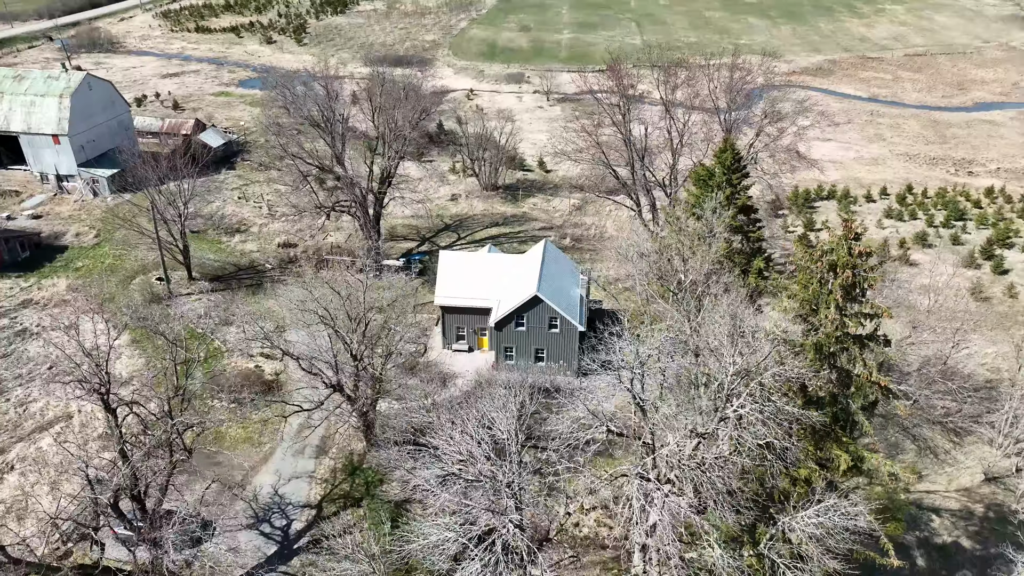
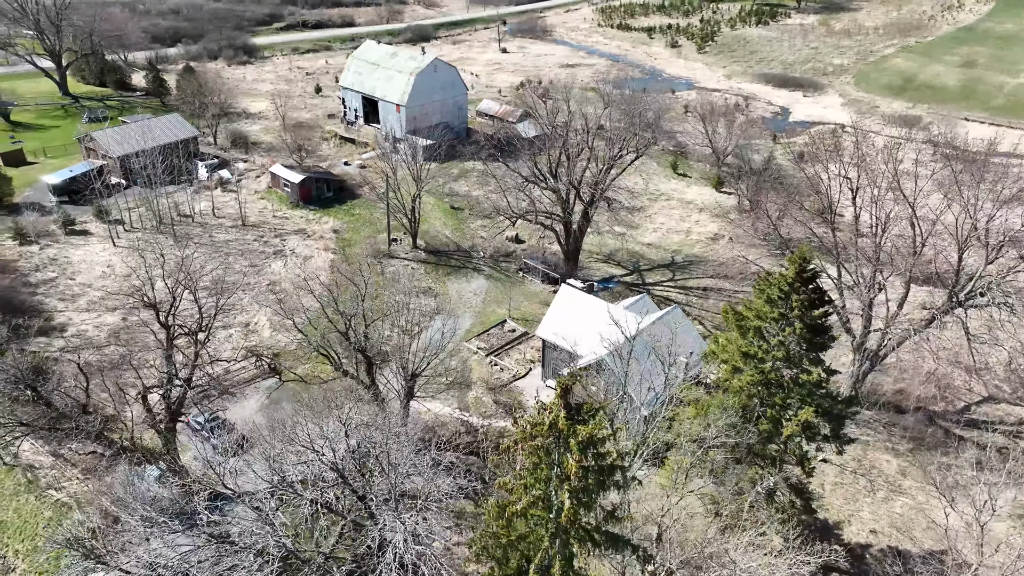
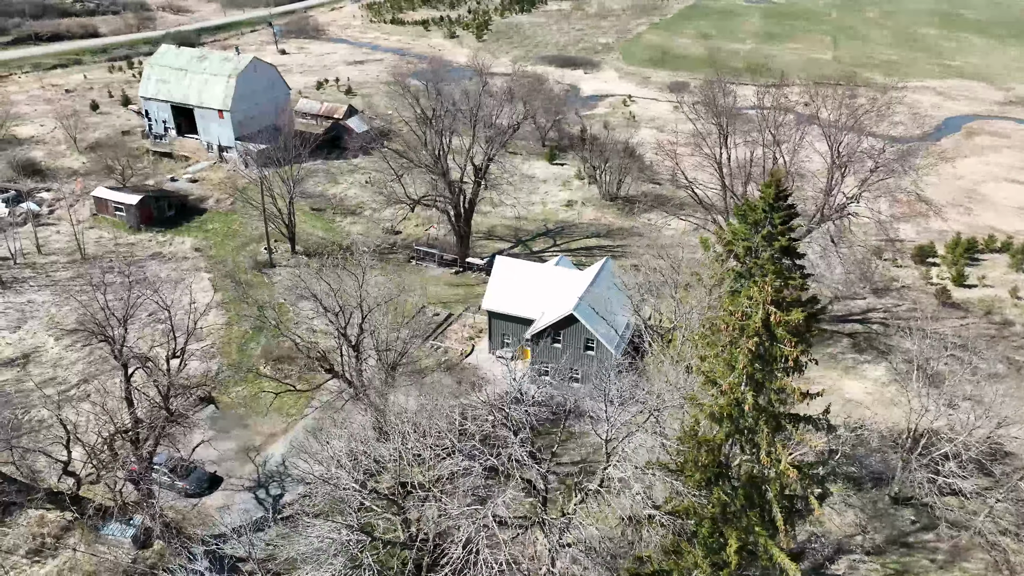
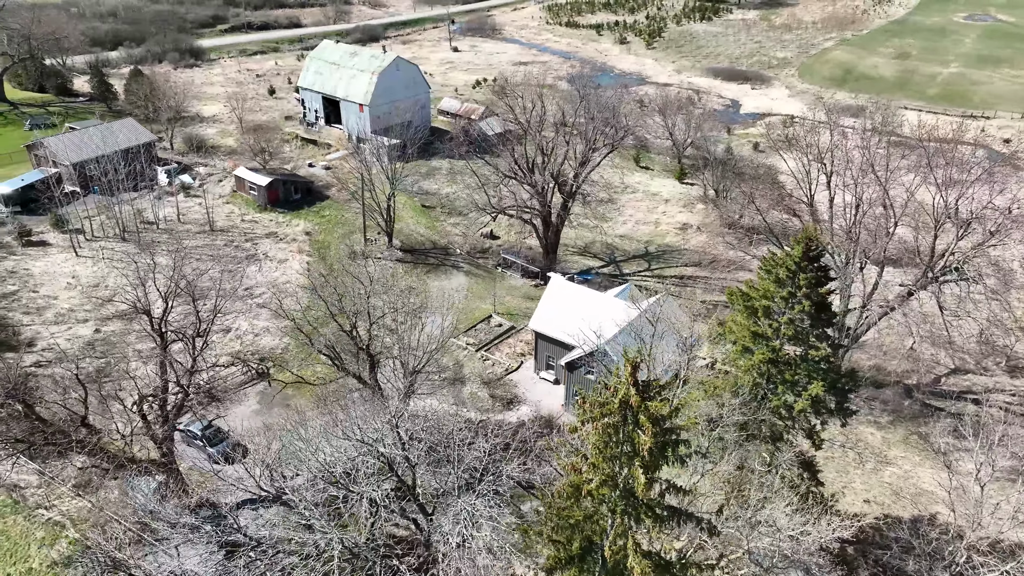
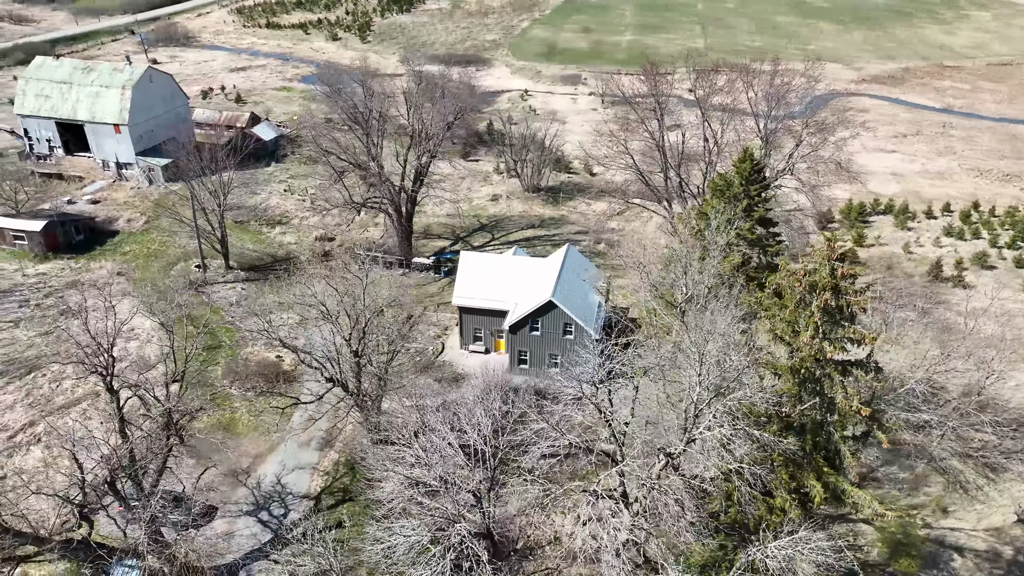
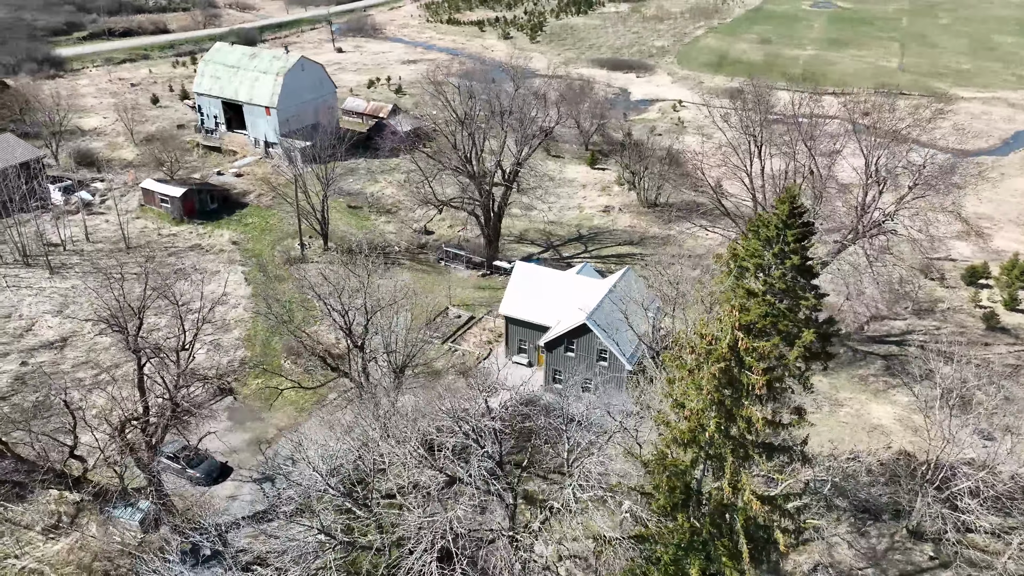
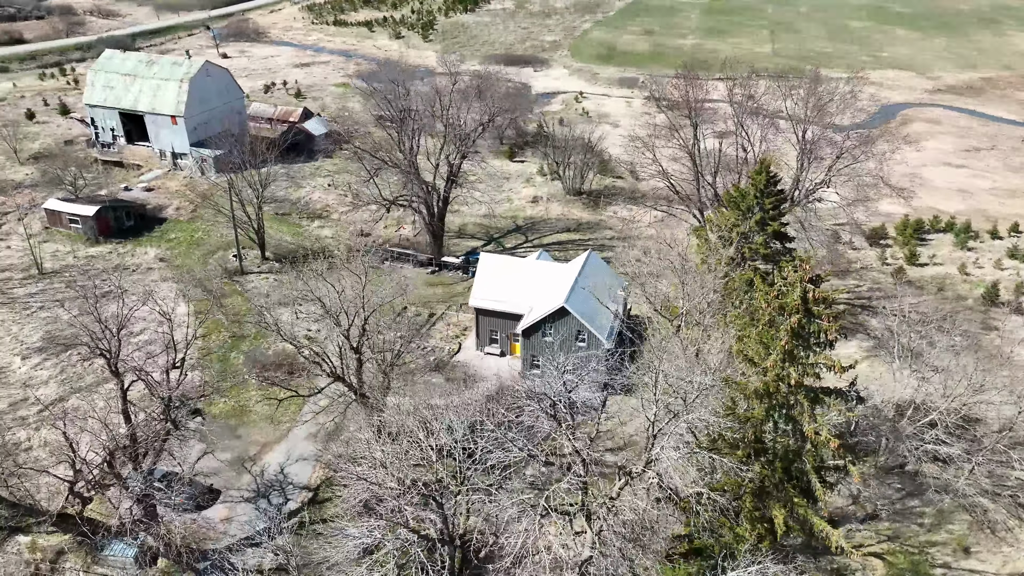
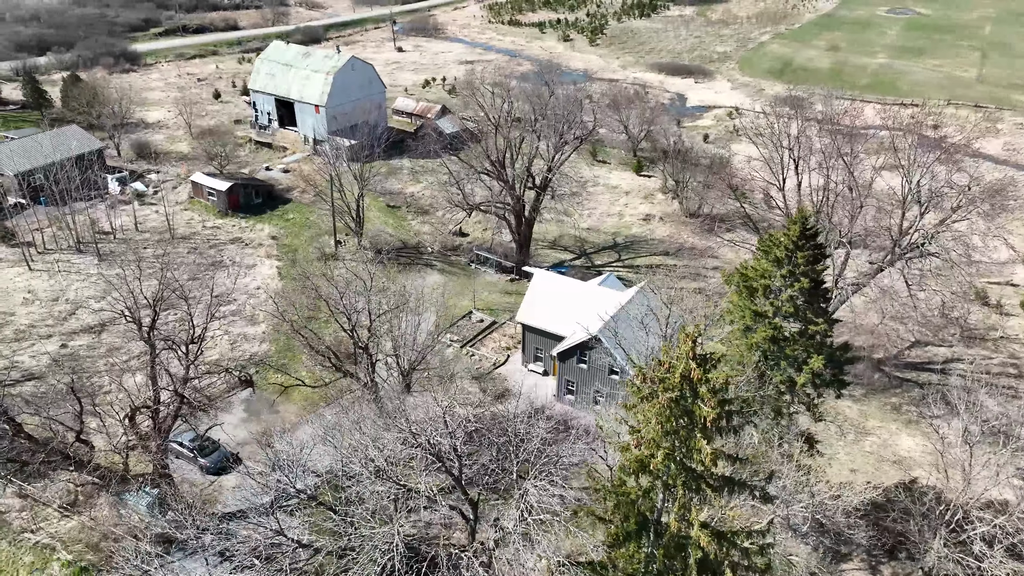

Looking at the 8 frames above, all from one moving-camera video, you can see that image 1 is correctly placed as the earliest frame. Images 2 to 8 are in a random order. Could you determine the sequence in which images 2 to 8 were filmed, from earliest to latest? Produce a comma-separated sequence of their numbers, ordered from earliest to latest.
5, 7, 3, 6, 8, 4, 2
